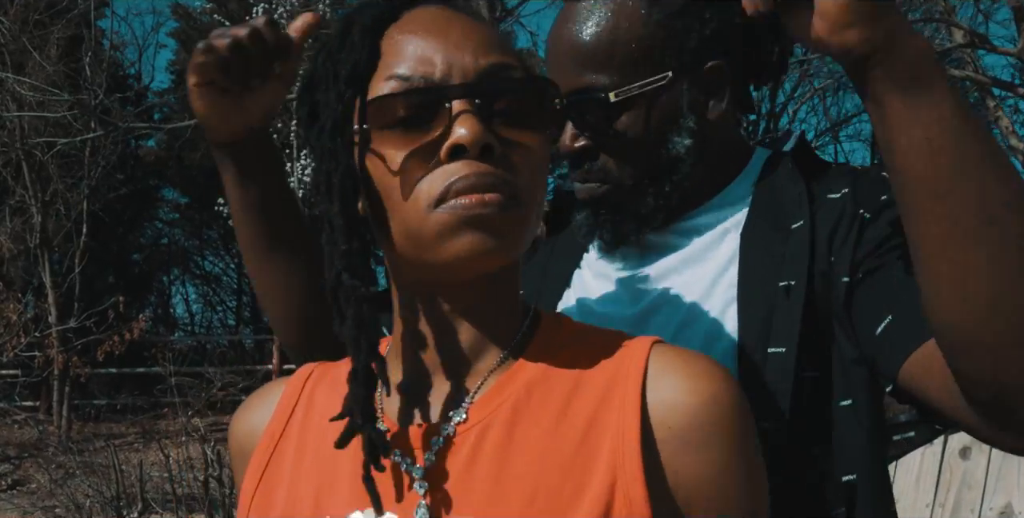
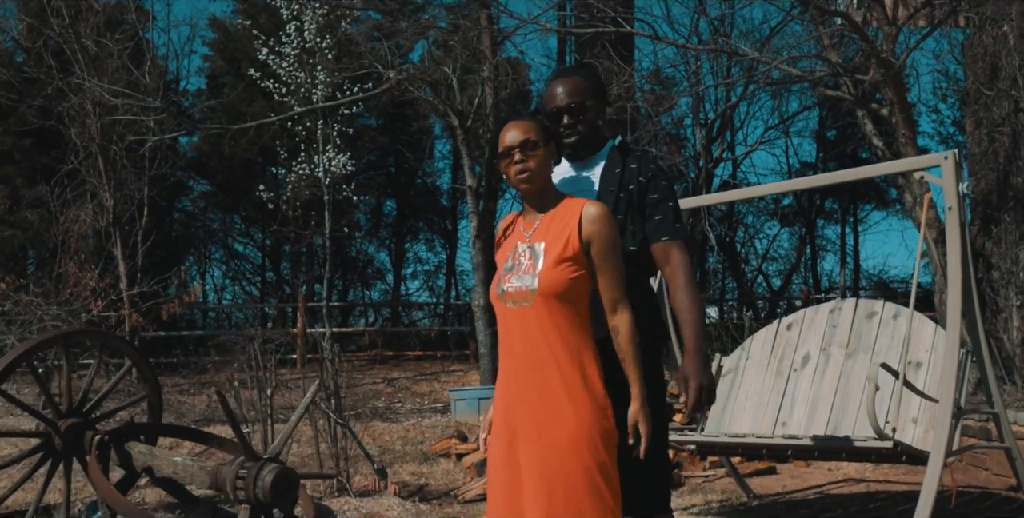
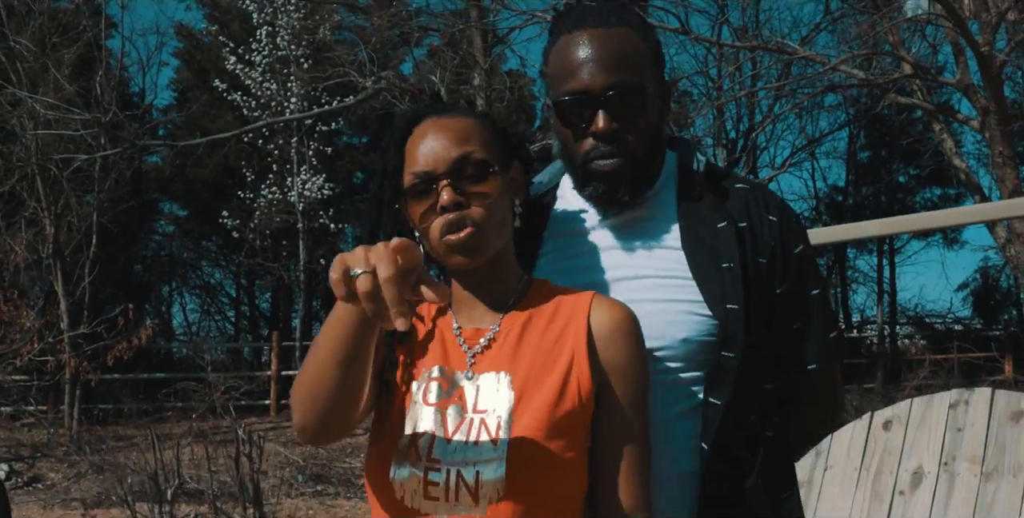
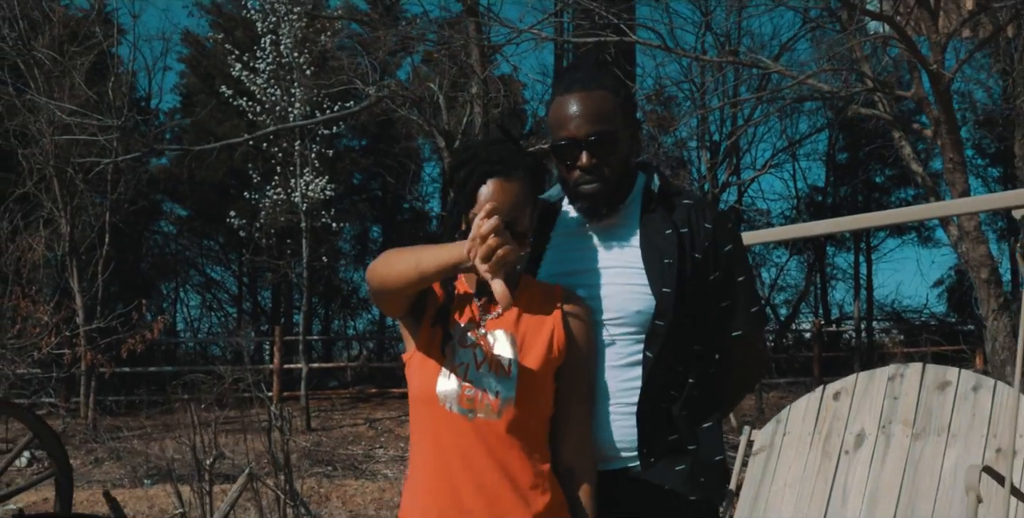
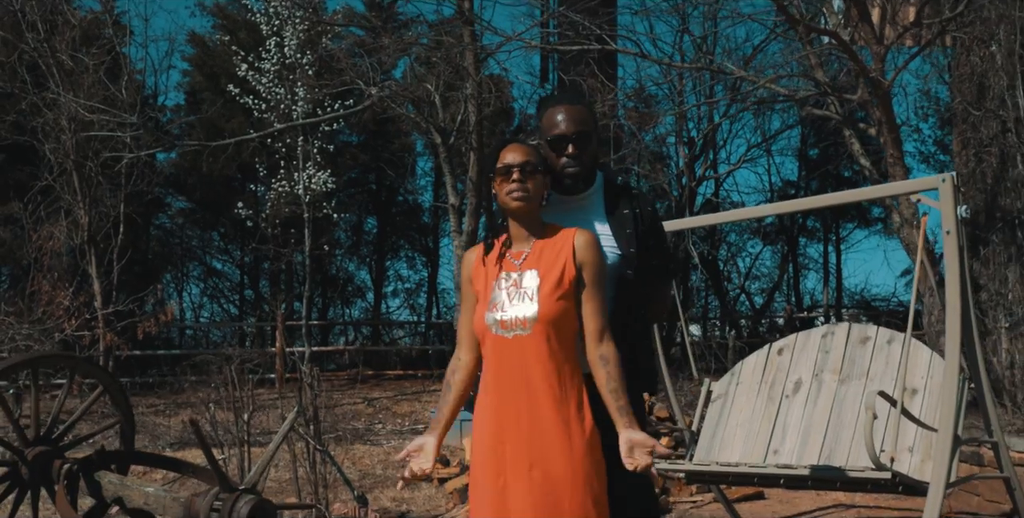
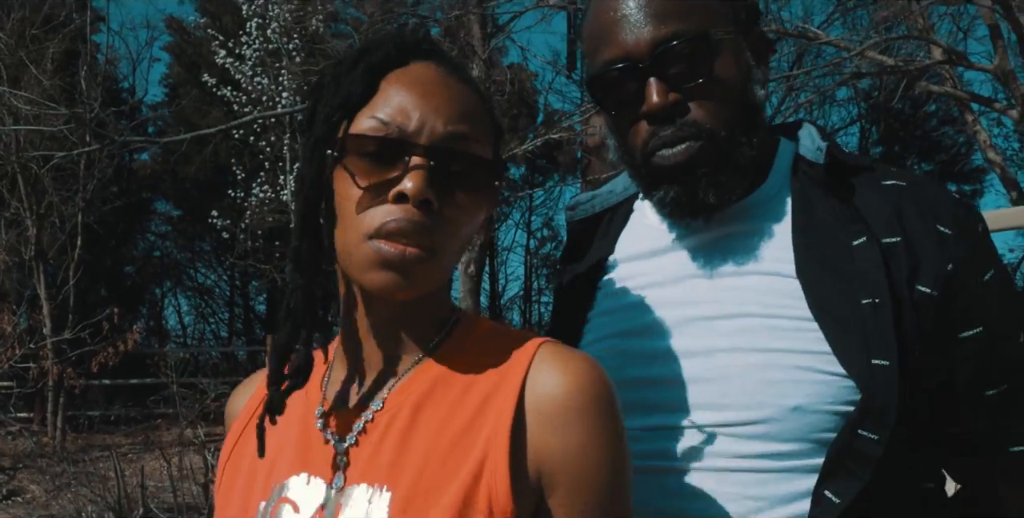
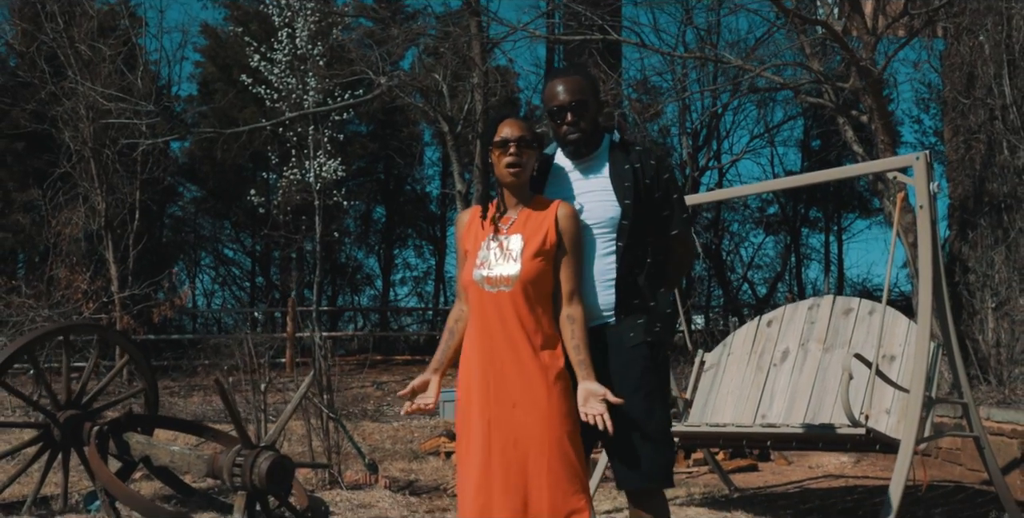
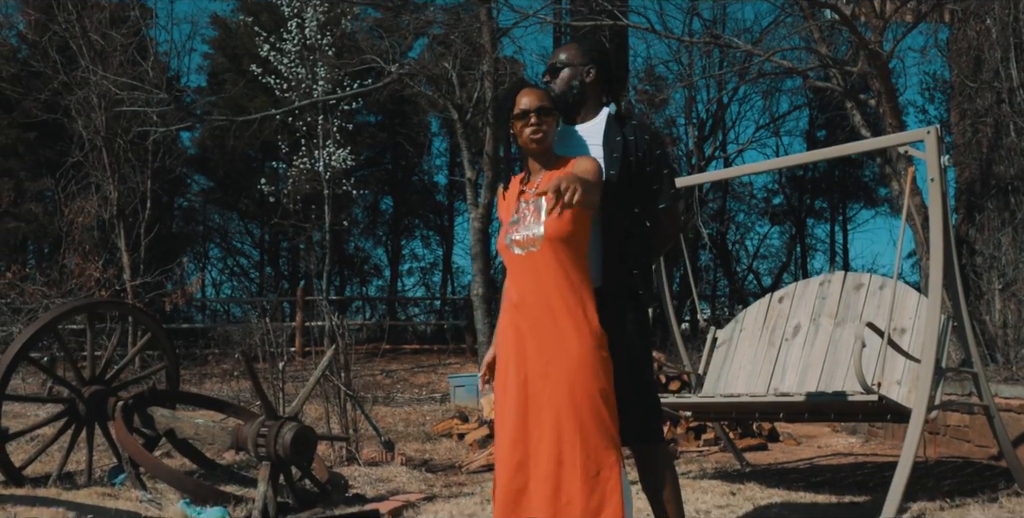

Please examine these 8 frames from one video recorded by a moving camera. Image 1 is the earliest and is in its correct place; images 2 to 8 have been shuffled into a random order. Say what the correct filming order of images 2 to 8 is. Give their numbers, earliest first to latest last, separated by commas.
6, 3, 4, 5, 7, 8, 2
